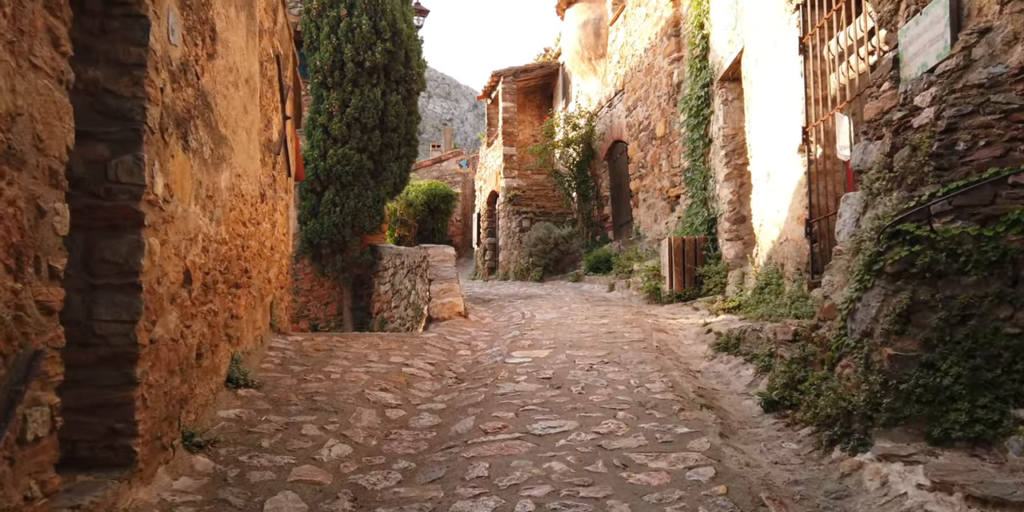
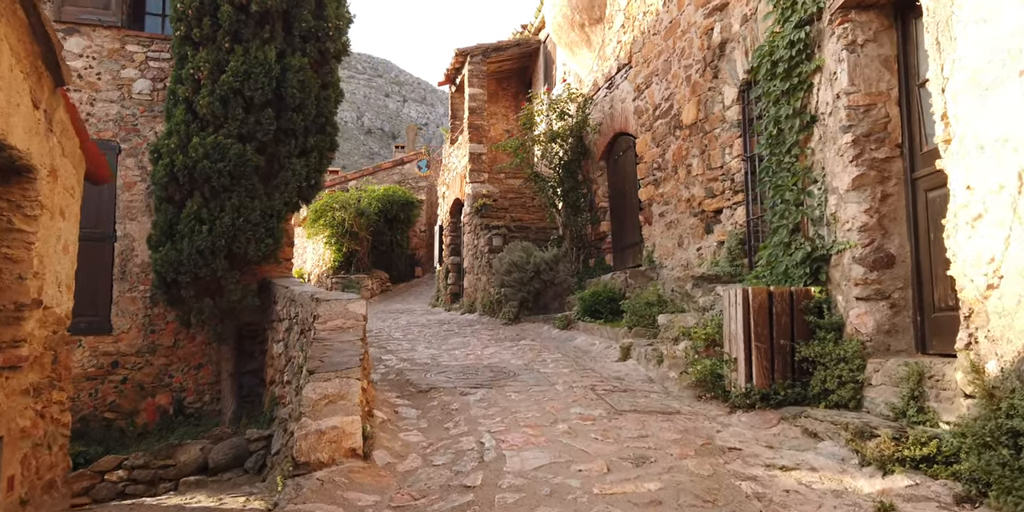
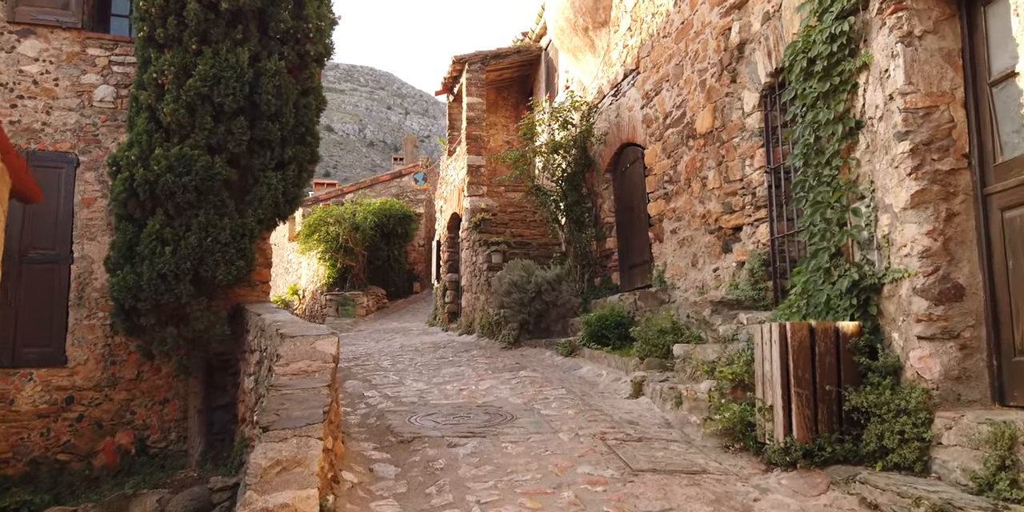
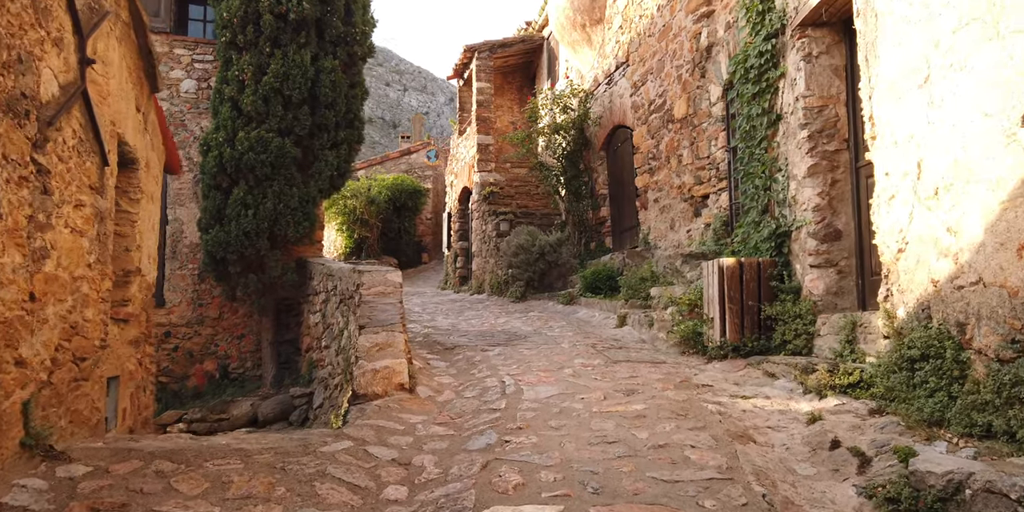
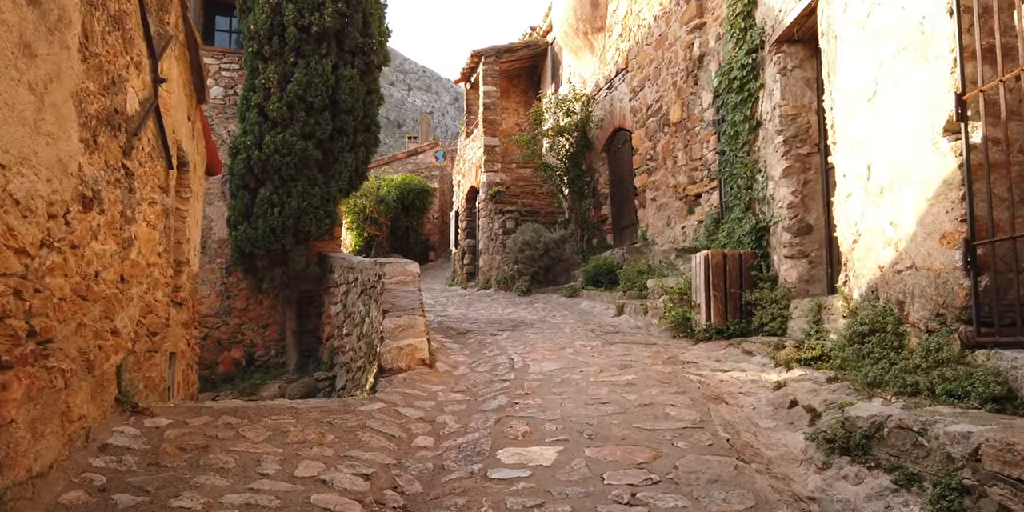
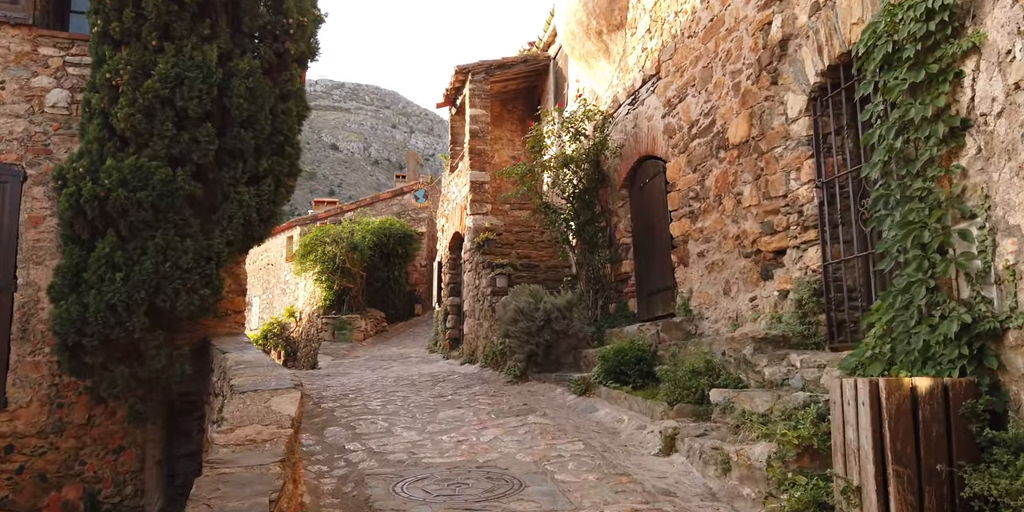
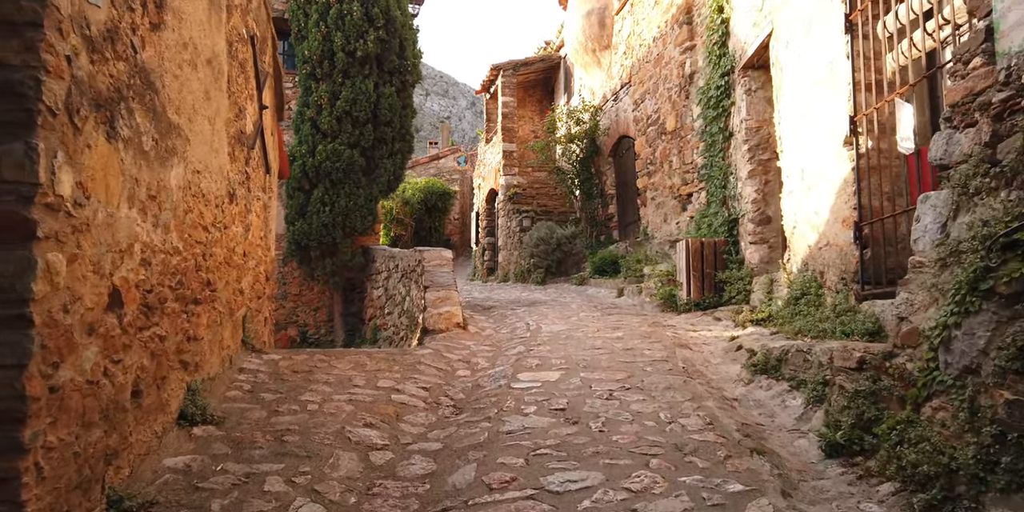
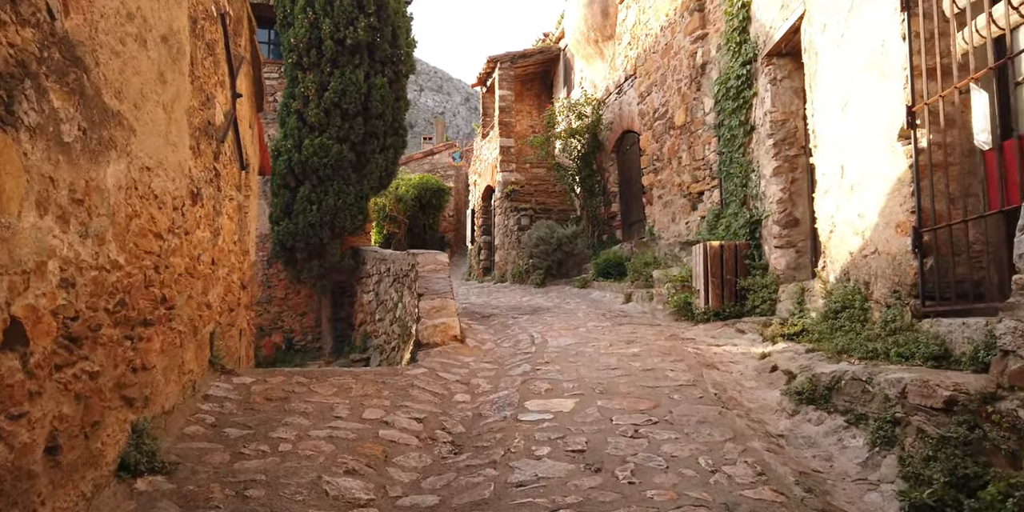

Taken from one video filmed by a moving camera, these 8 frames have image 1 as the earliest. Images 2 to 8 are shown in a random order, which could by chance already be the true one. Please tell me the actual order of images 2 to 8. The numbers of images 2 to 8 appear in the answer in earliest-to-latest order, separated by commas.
7, 8, 5, 4, 2, 3, 6
